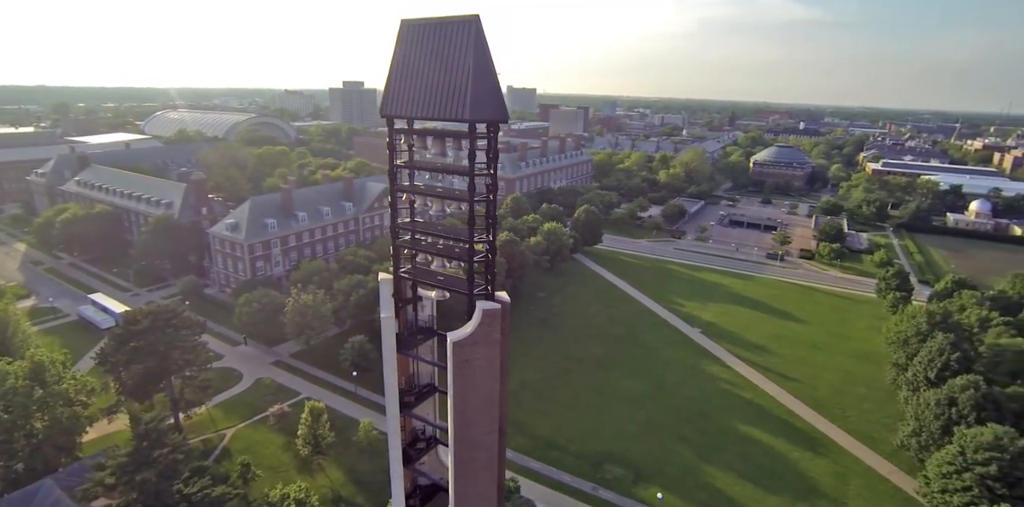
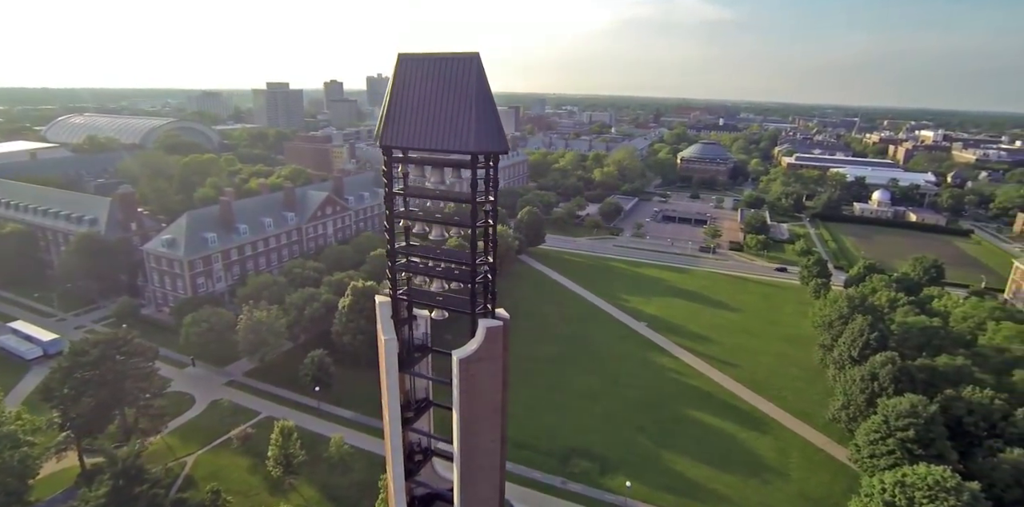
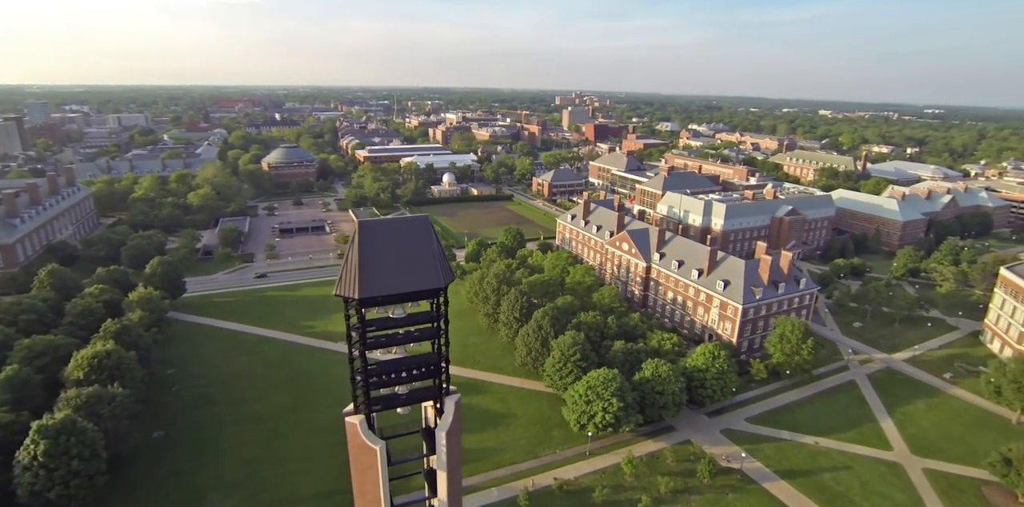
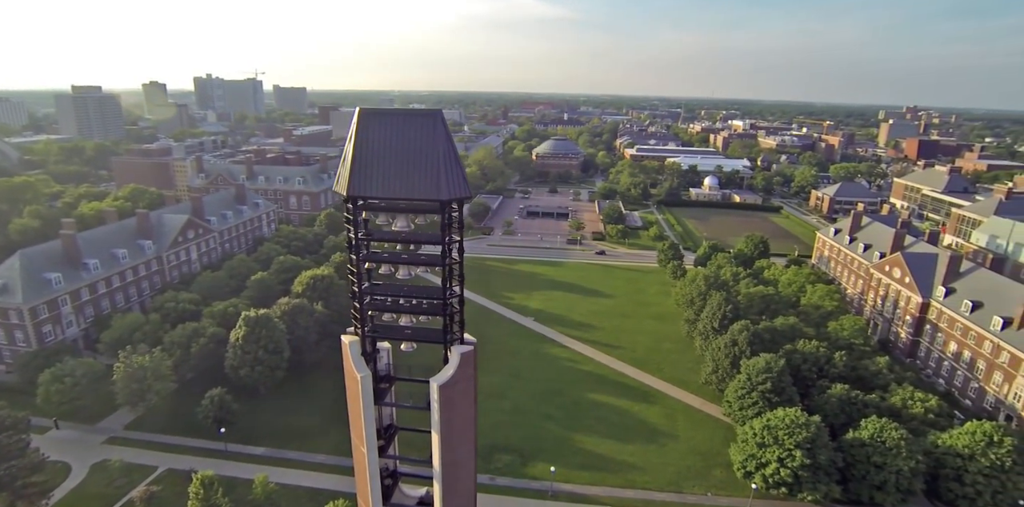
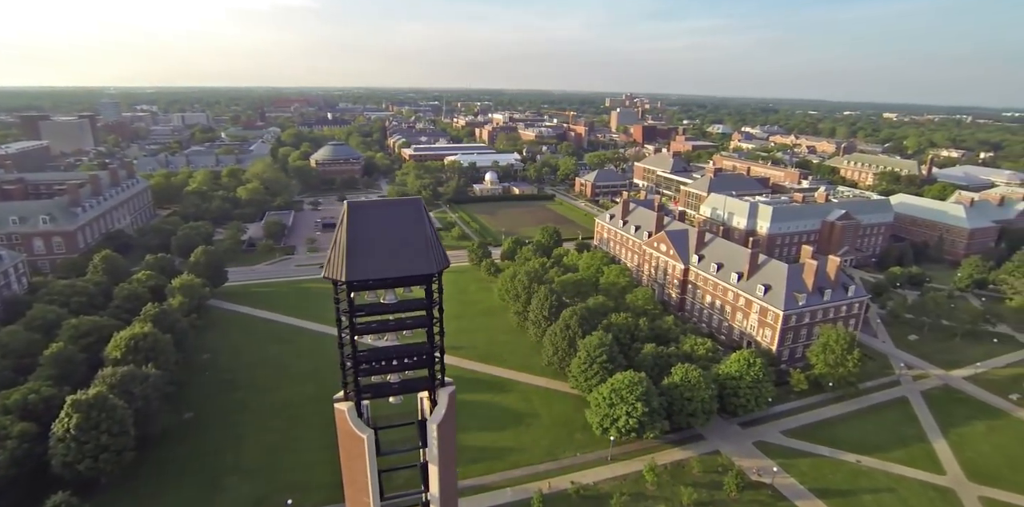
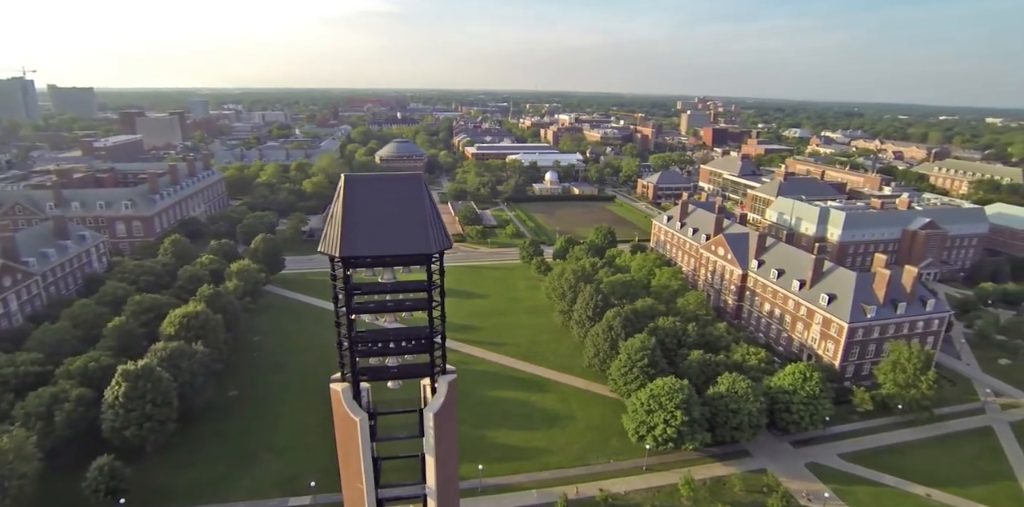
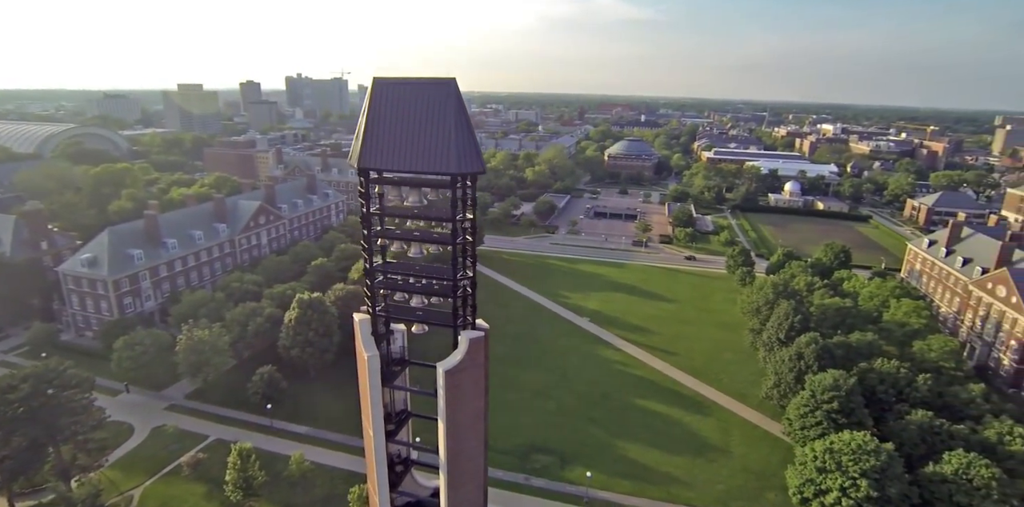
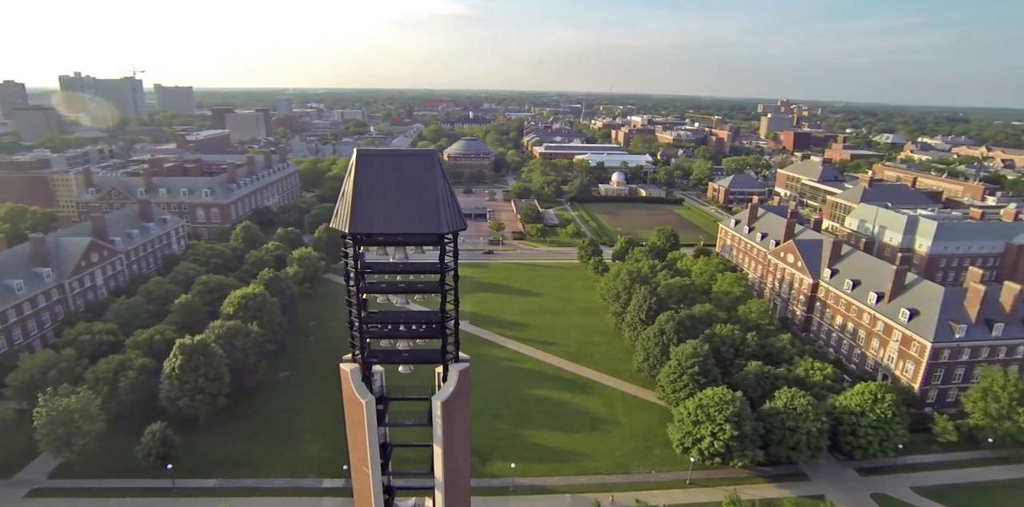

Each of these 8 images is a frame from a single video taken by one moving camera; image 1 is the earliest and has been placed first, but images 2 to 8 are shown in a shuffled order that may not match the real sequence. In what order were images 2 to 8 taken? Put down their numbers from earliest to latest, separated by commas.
2, 7, 4, 8, 6, 5, 3
